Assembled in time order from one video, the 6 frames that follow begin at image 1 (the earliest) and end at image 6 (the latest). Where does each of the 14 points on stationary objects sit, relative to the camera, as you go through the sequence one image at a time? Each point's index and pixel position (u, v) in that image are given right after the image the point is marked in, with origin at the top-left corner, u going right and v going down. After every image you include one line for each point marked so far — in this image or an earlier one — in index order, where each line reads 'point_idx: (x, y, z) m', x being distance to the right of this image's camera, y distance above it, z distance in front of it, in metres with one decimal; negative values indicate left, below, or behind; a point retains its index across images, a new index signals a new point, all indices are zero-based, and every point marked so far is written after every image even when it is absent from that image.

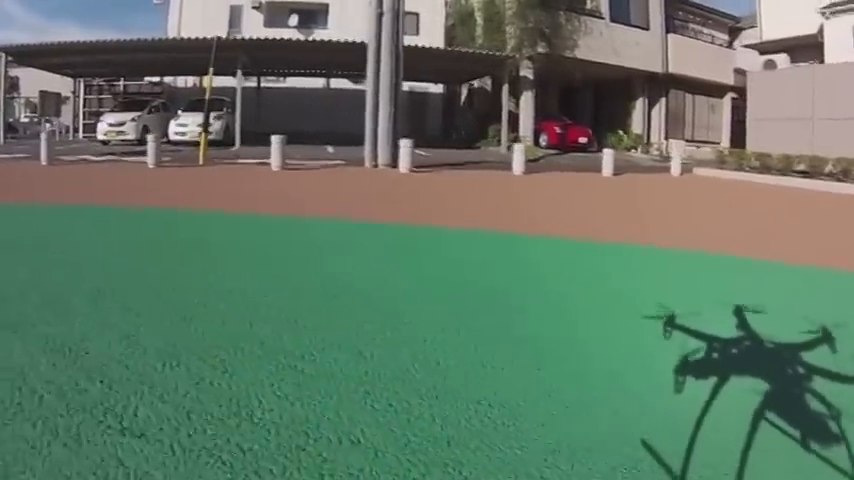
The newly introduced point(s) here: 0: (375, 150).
0: (-0.8, +1.5, +12.1) m
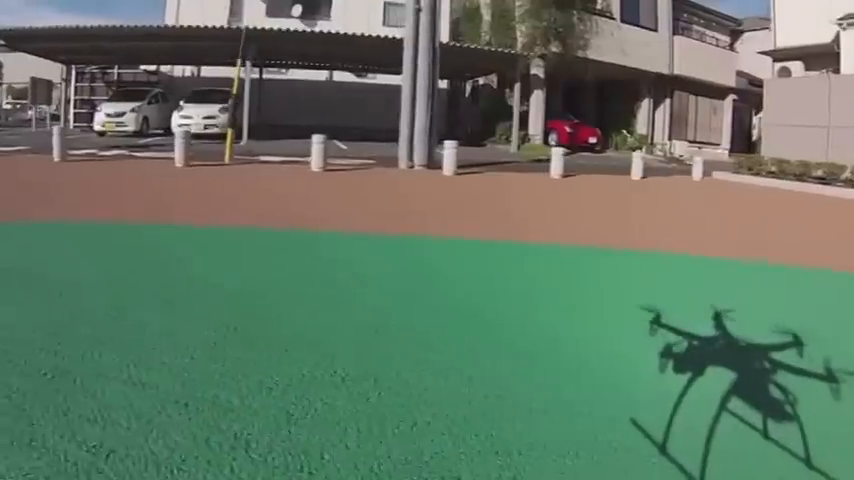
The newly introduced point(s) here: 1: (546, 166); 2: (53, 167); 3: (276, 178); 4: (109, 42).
0: (-0.2, +1.5, +12.0) m
1: (+2.3, +1.5, +14.3) m
2: (-6.3, +1.2, +11.9) m
3: (-2.3, +1.0, +11.1) m
4: (-8.8, +5.5, +19.8) m
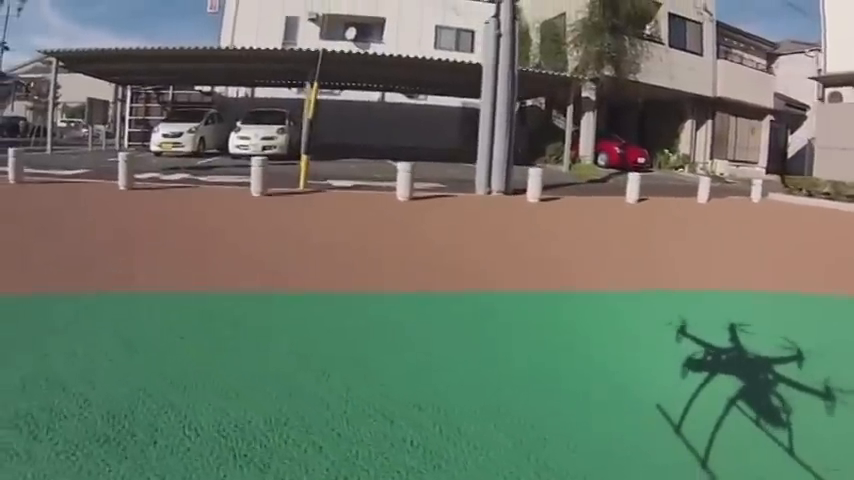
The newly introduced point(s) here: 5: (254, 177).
0: (+1.1, +1.1, +12.5) m
1: (+3.7, +1.1, +14.8) m
2: (-5.0, +0.9, +12.5) m
3: (-1.1, +0.6, +11.7) m
4: (-7.3, +5.0, +20.6) m
5: (-2.9, +1.1, +12.4) m
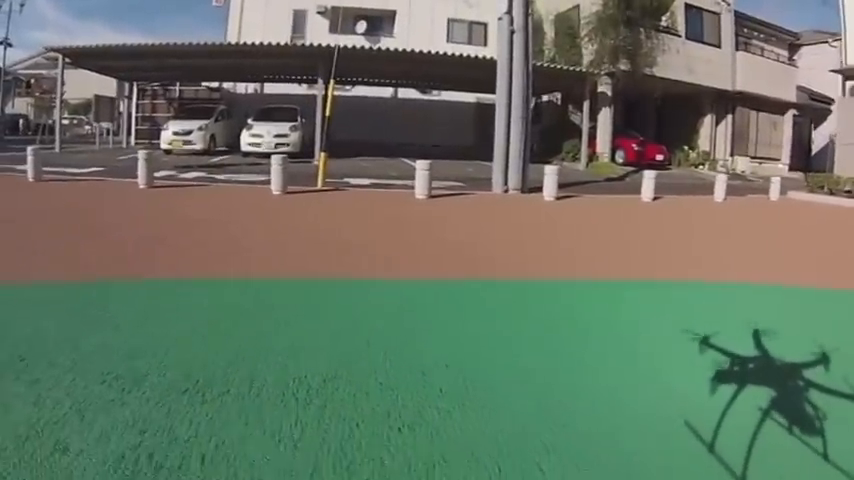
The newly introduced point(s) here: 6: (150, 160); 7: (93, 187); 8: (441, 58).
0: (+1.3, +1.1, +12.3) m
1: (+3.9, +1.1, +14.6) m
2: (-4.8, +0.9, +12.4) m
3: (-0.9, +0.6, +11.5) m
4: (-7.0, +5.1, +20.5) m
5: (-2.7, +1.2, +12.3) m
6: (-4.8, +1.4, +12.5) m
7: (-5.7, +0.9, +12.4) m
8: (+0.4, +4.8, +19.0) m
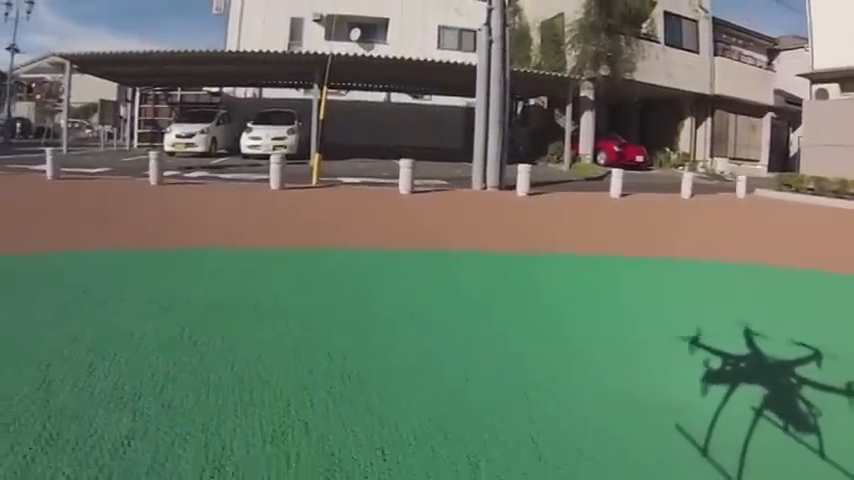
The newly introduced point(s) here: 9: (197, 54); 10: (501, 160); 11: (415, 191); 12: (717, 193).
0: (+1.0, +1.2, +13.2) m
1: (+3.6, +1.2, +15.5) m
2: (-5.1, +1.0, +13.3) m
3: (-1.1, +0.7, +12.5) m
4: (-7.3, +5.2, +21.4) m
5: (-3.0, +1.3, +13.2) m
6: (-5.0, +1.5, +13.4) m
7: (-5.9, +1.0, +13.3) m
8: (+0.1, +4.9, +20.0) m
9: (-6.3, +5.1, +20.0) m
10: (+1.4, +1.5, +13.4) m
11: (-0.3, +0.9, +12.8) m
12: (+6.3, +1.0, +15.7) m
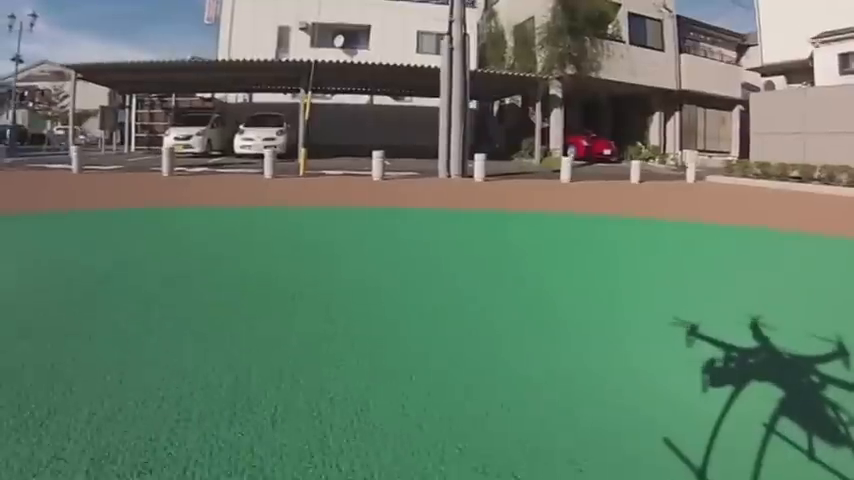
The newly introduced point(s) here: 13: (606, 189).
0: (+0.4, +1.5, +14.6) m
1: (+3.1, +1.5, +16.9) m
2: (-5.6, +1.2, +14.7) m
3: (-1.7, +1.0, +13.8) m
4: (-7.9, +5.2, +22.8) m
5: (-3.5, +1.5, +14.6) m
6: (-5.6, +1.6, +14.8) m
7: (-6.5, +1.2, +14.7) m
8: (-0.6, +5.1, +21.4) m
9: (-7.0, +5.2, +21.4) m
10: (+0.8, +1.8, +14.7) m
11: (-0.8, +1.2, +14.2) m
12: (+5.7, +1.4, +17.1) m
13: (+3.4, +1.0, +14.4) m
